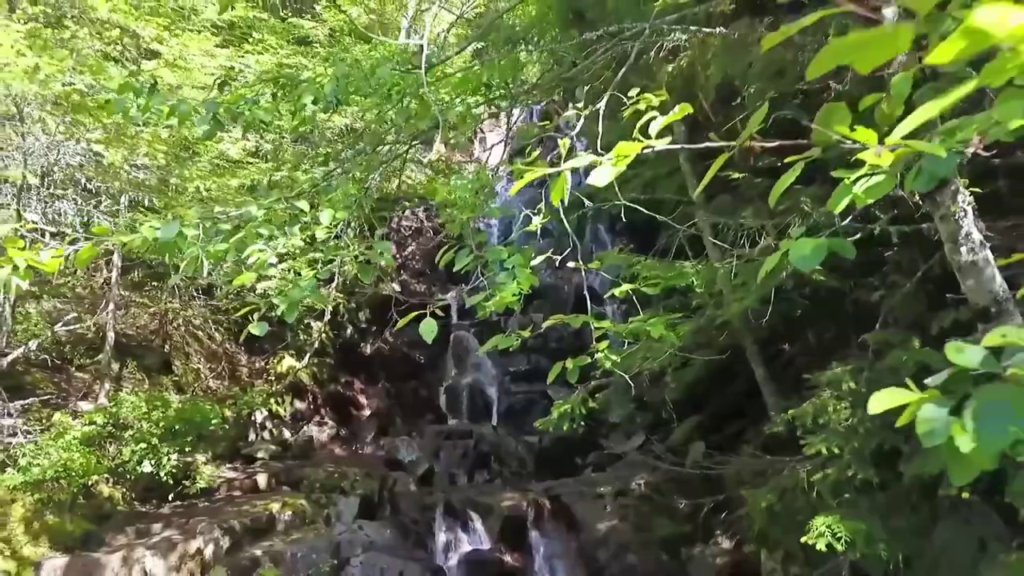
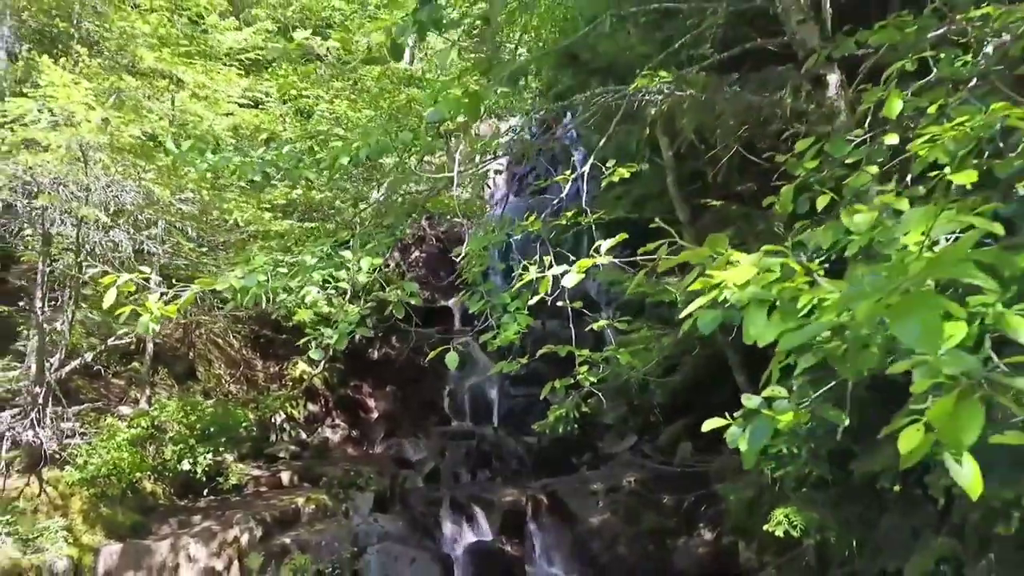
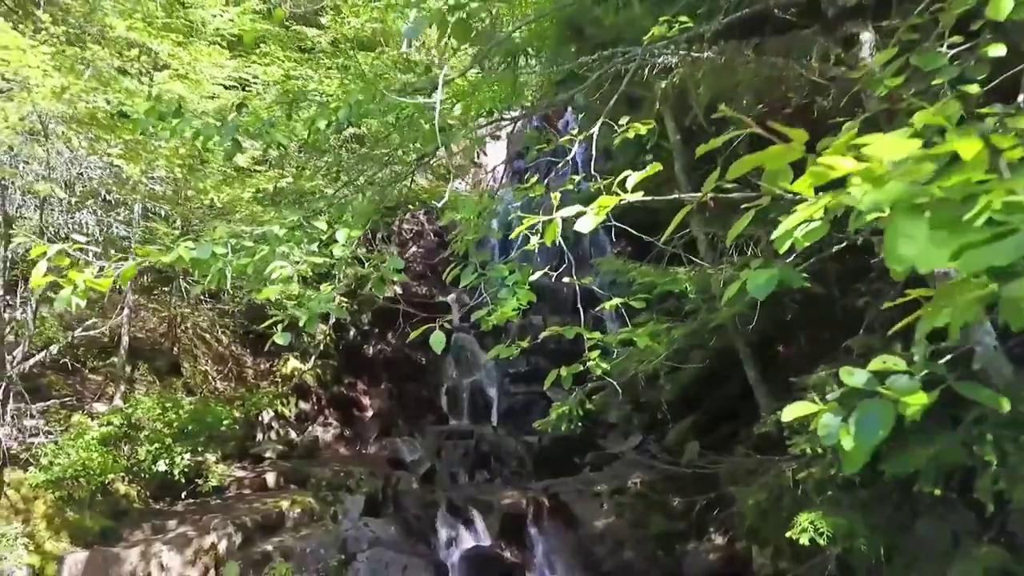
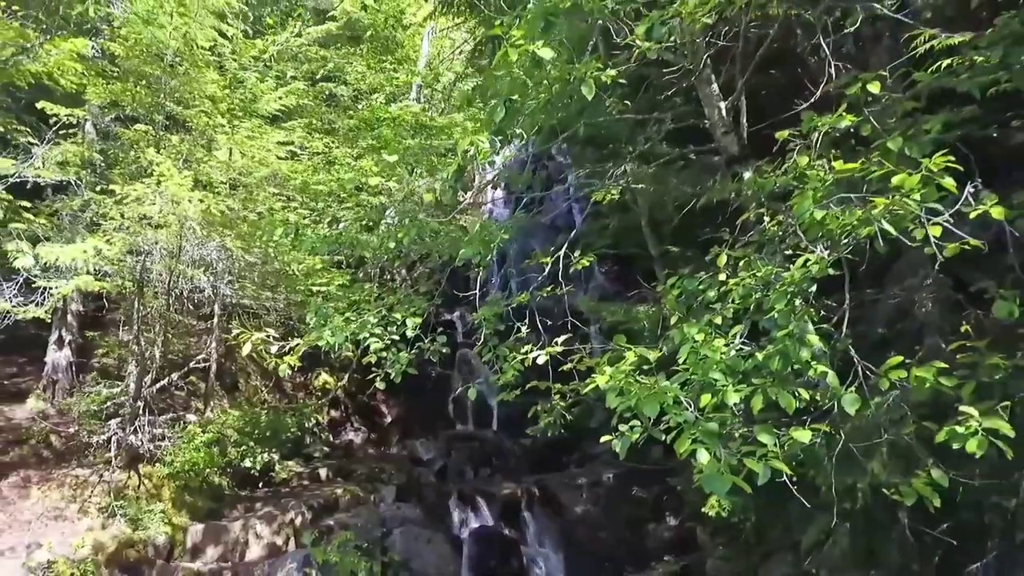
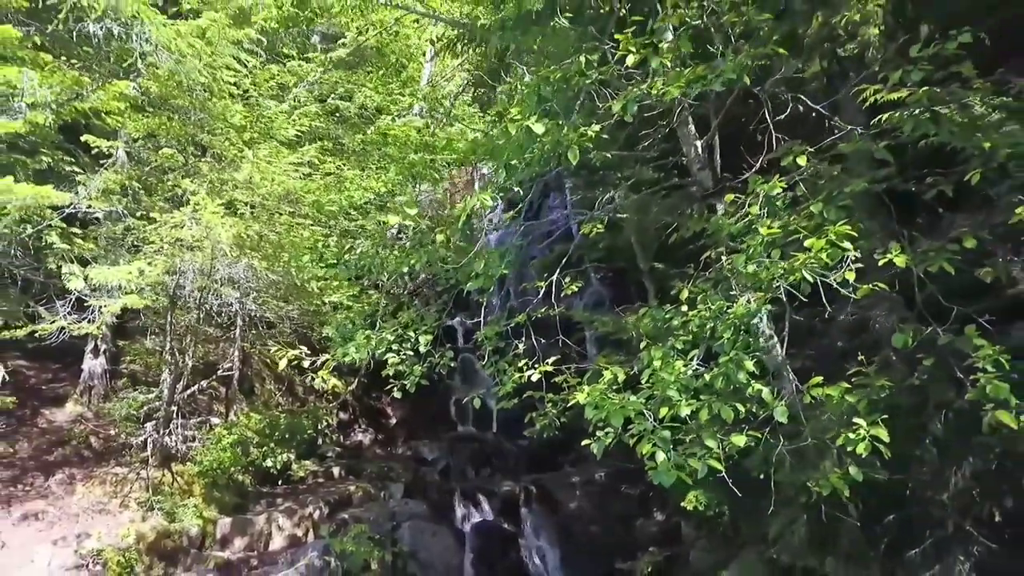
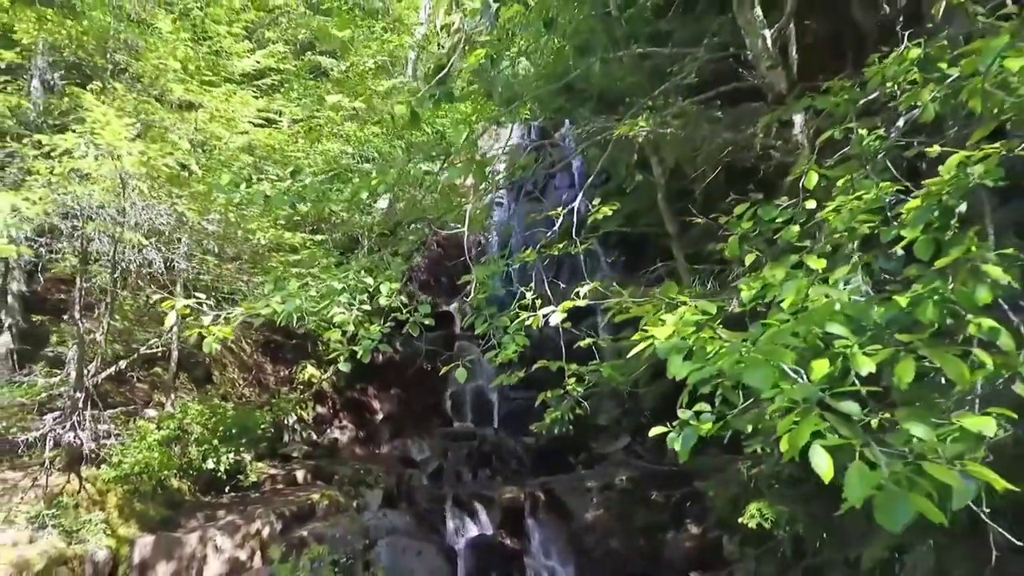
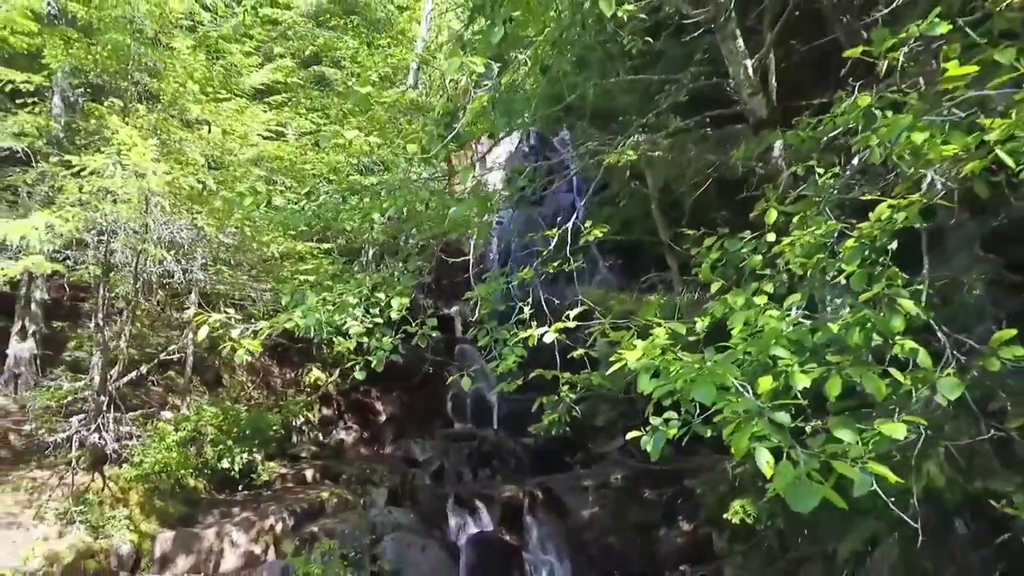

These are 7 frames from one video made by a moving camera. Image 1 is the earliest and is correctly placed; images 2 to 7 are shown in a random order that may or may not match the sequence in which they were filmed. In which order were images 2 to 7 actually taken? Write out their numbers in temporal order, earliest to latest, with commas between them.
3, 2, 6, 7, 4, 5
